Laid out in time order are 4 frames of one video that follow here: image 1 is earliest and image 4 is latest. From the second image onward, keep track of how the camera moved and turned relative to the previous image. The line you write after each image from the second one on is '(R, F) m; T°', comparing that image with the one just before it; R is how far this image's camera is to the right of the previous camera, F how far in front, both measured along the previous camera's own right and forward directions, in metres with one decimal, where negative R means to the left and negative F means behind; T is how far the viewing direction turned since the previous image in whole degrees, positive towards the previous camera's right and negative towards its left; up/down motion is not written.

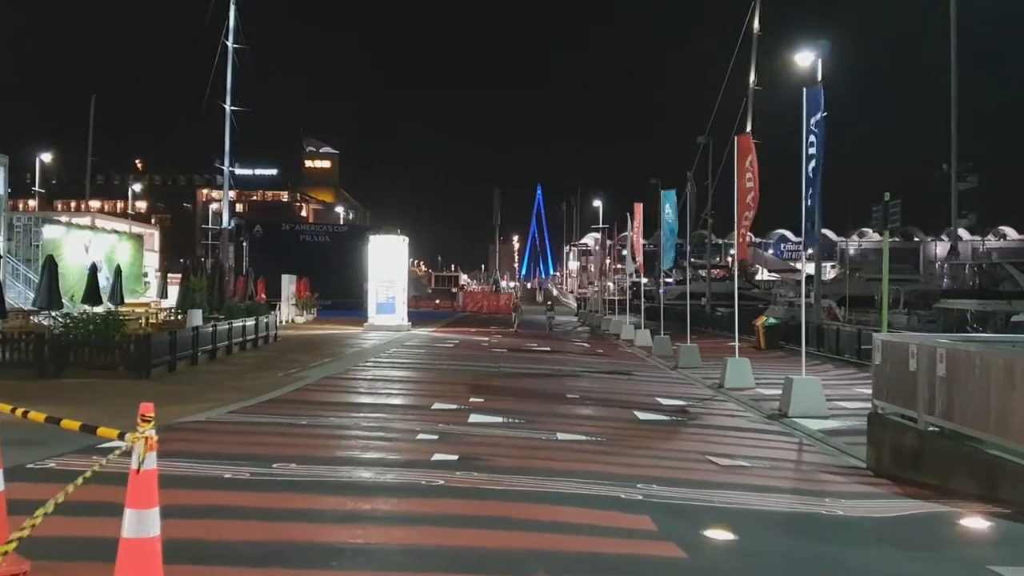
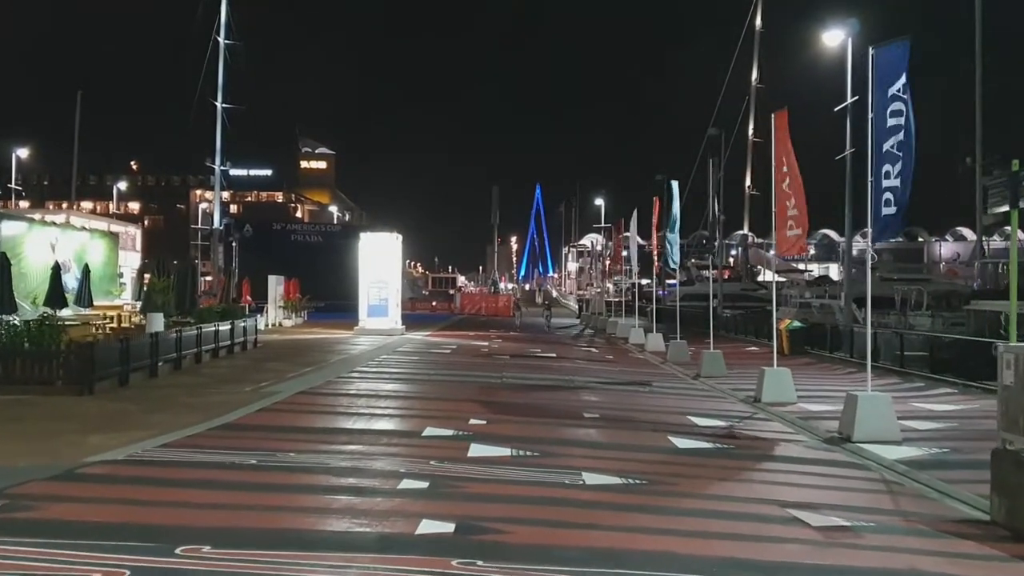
(-0.2, +2.7) m; 0°
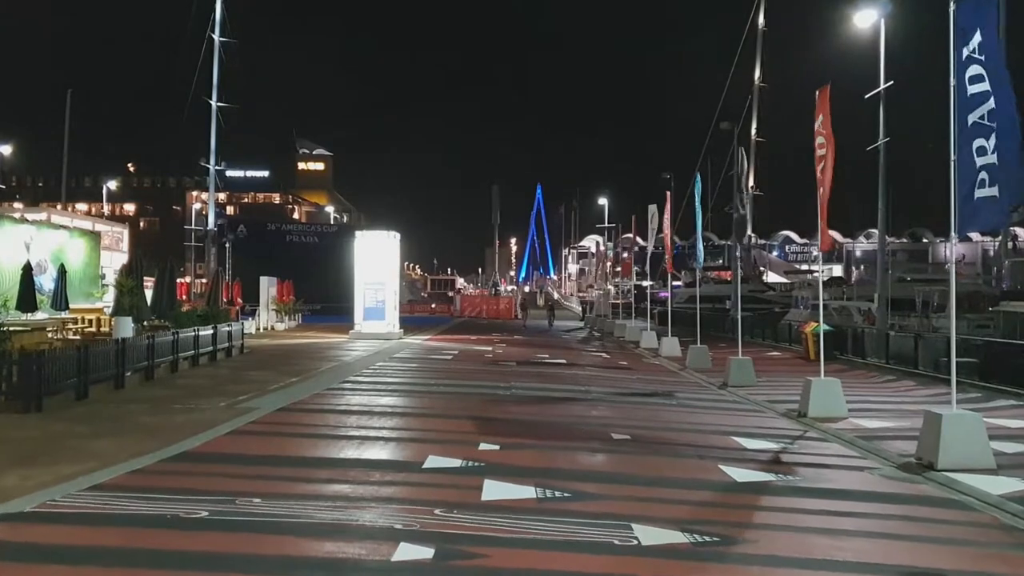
(-0.2, +2.1) m; 0°
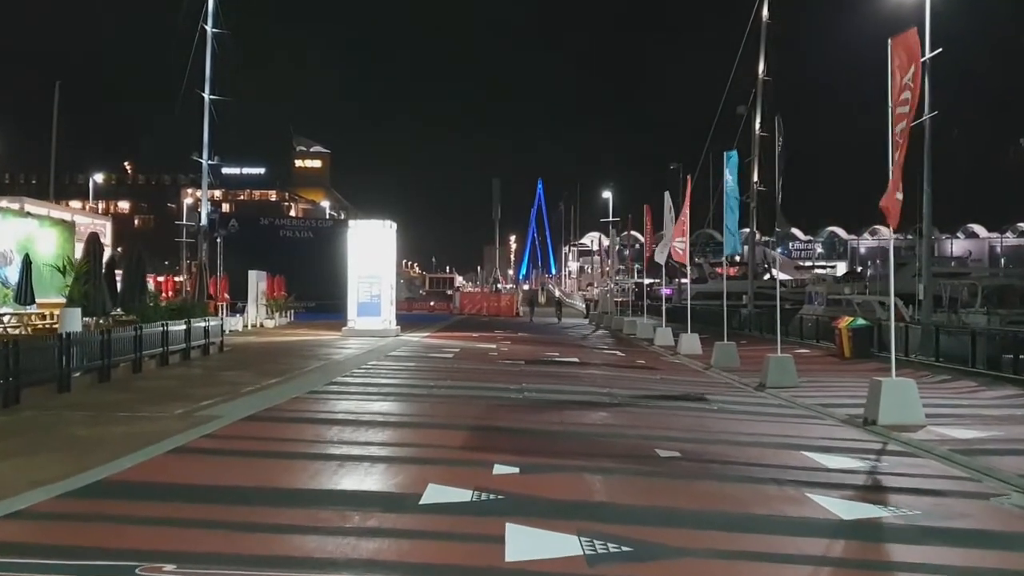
(-0.2, +2.5) m; 0°
